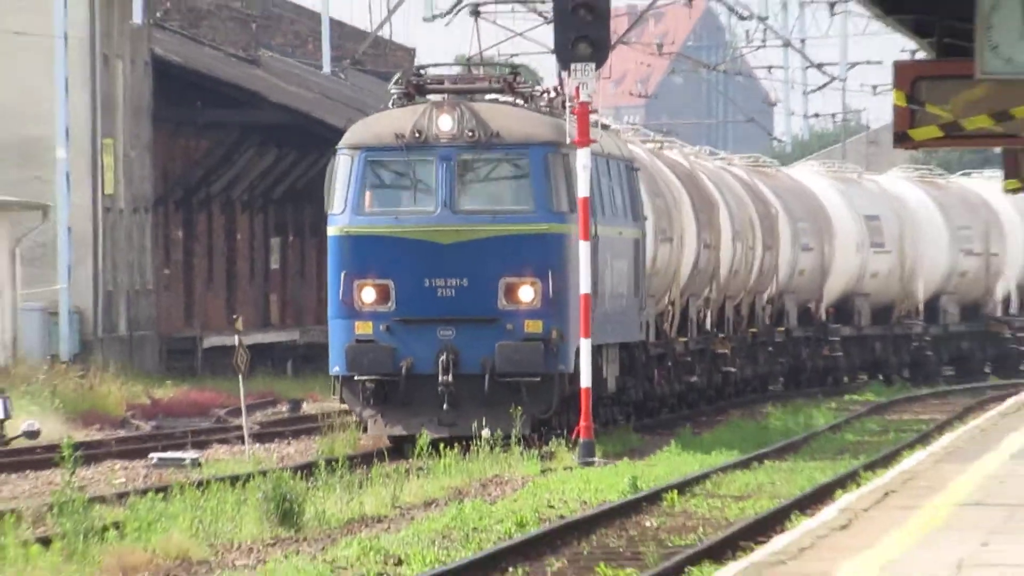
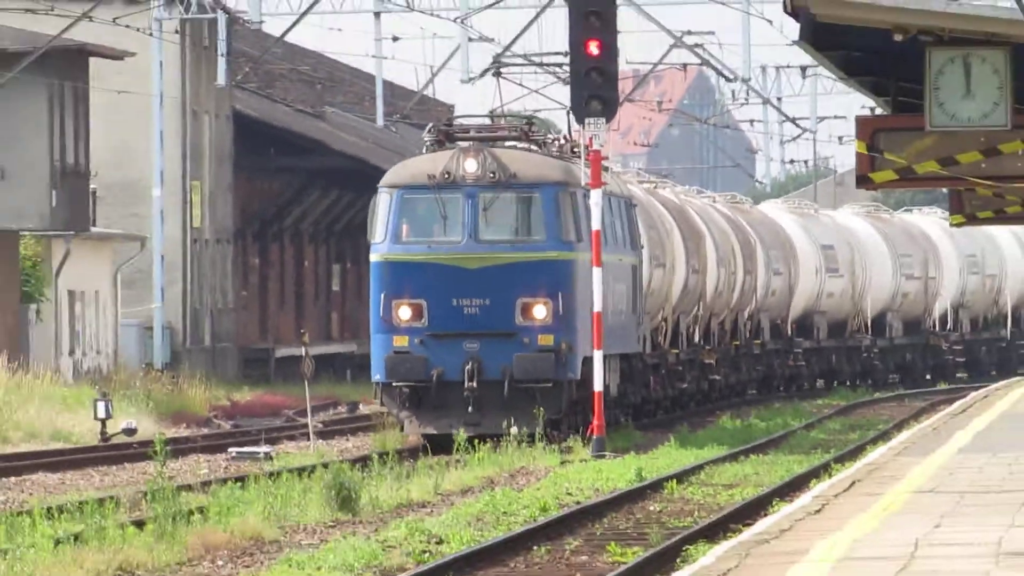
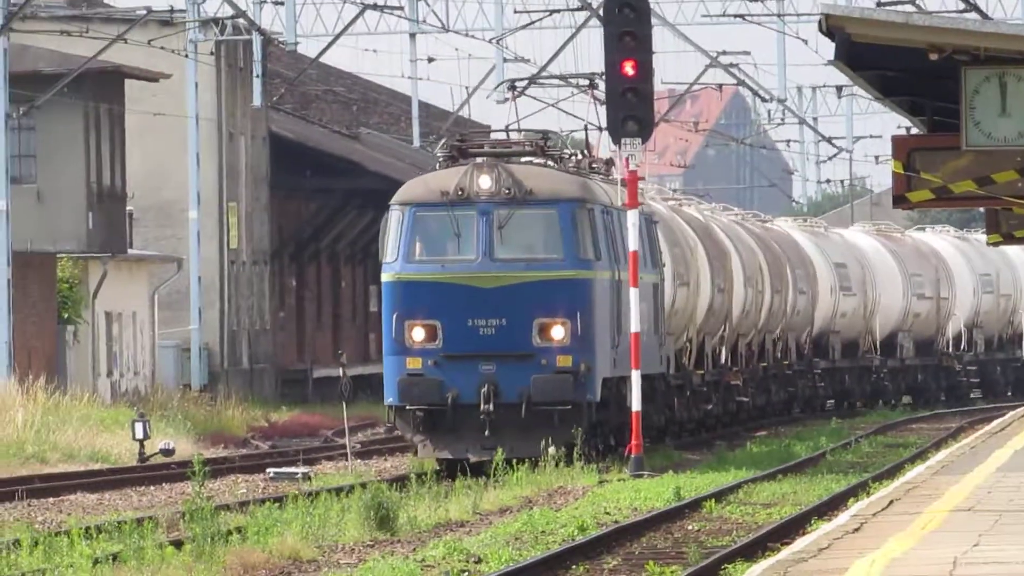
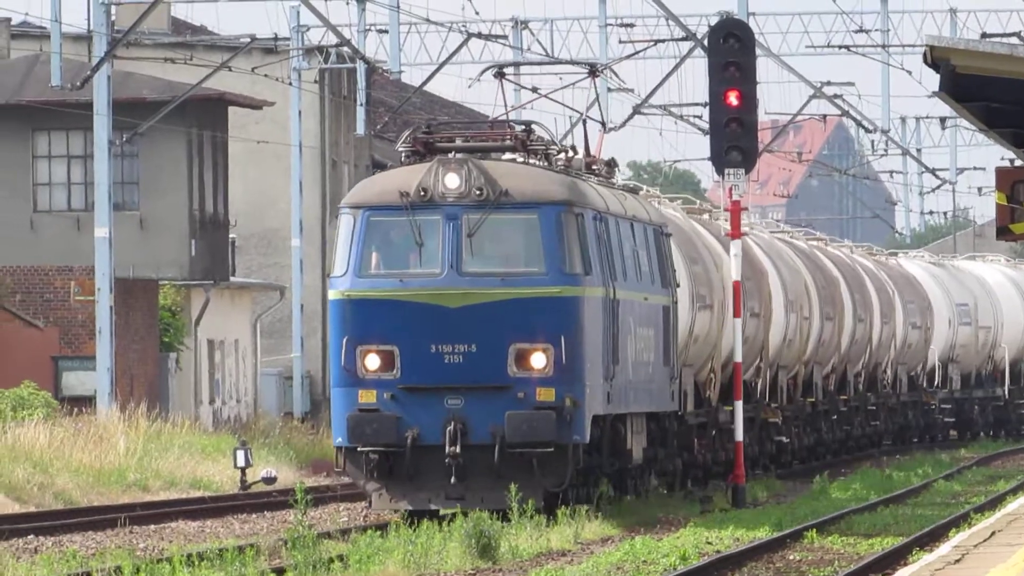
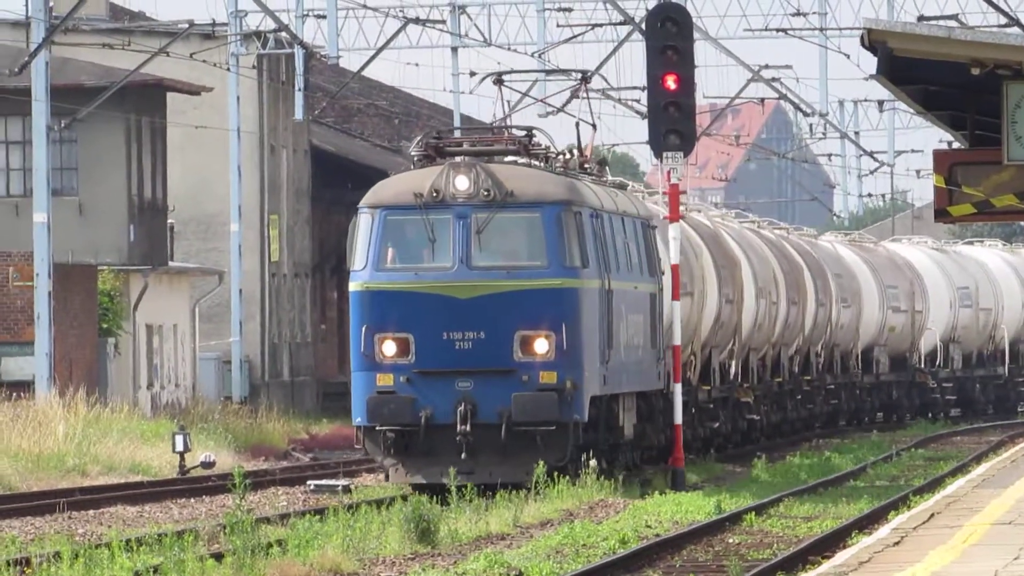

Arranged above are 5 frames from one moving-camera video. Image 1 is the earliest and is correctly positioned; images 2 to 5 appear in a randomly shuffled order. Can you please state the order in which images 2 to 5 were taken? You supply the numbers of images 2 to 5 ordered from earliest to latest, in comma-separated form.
2, 3, 5, 4
